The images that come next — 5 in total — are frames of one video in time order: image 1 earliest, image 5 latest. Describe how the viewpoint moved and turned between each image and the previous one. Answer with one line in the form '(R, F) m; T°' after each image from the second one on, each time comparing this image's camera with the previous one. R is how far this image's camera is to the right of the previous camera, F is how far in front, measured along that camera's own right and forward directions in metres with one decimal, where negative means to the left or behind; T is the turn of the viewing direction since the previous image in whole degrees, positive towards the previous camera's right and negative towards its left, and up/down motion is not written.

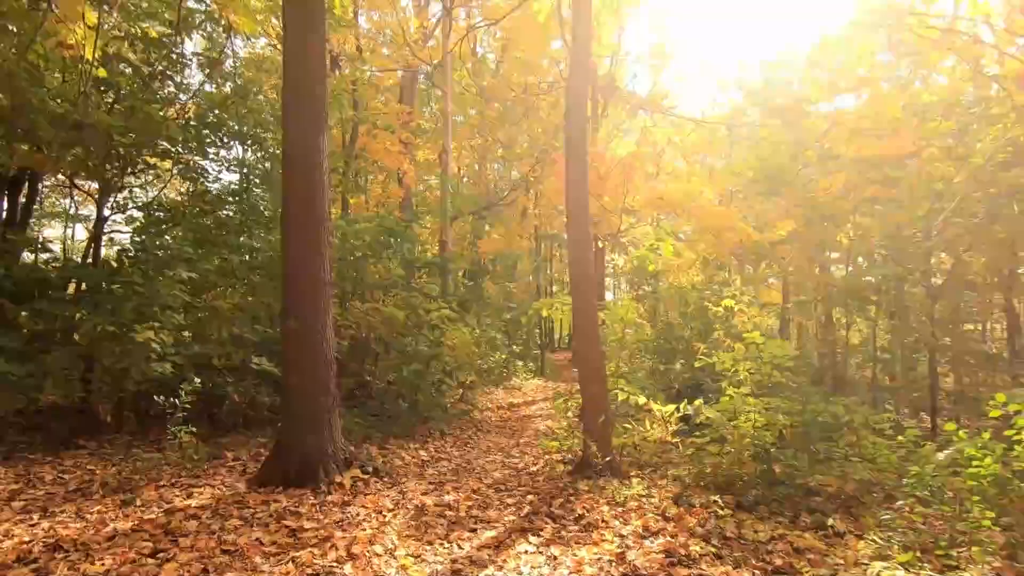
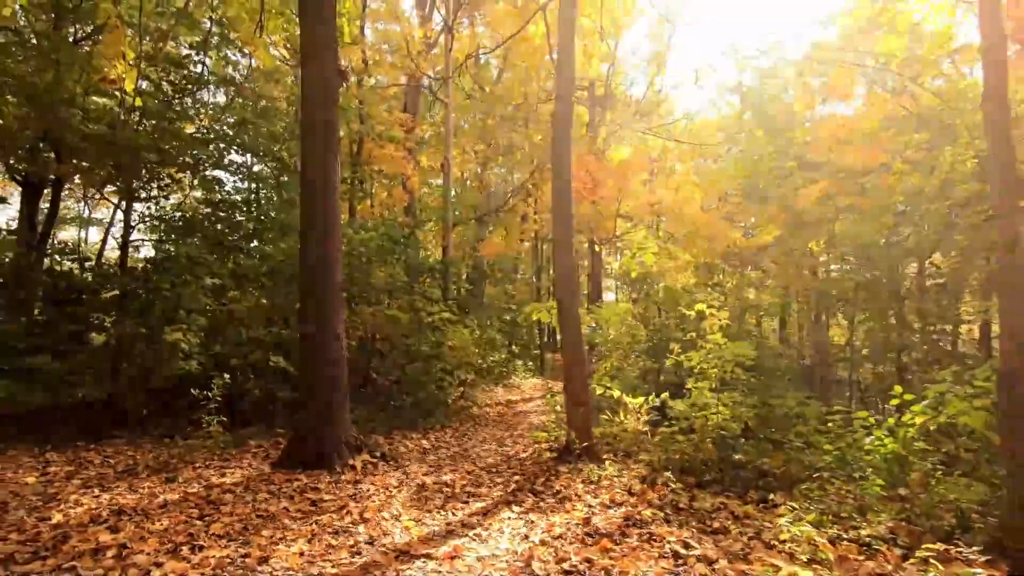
(+0.1, -0.7) m; 0°
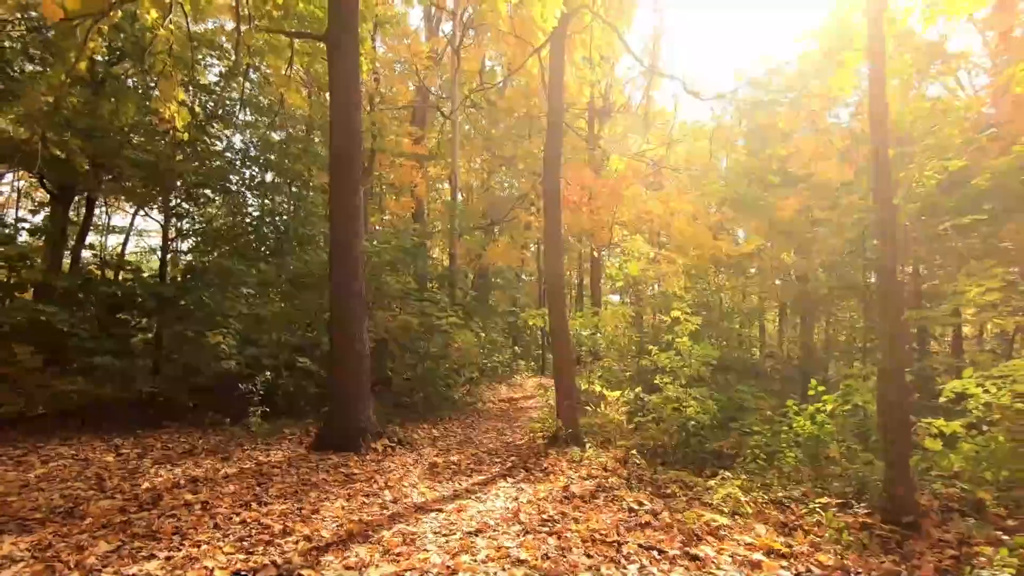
(+0.1, -1.0) m; -1°
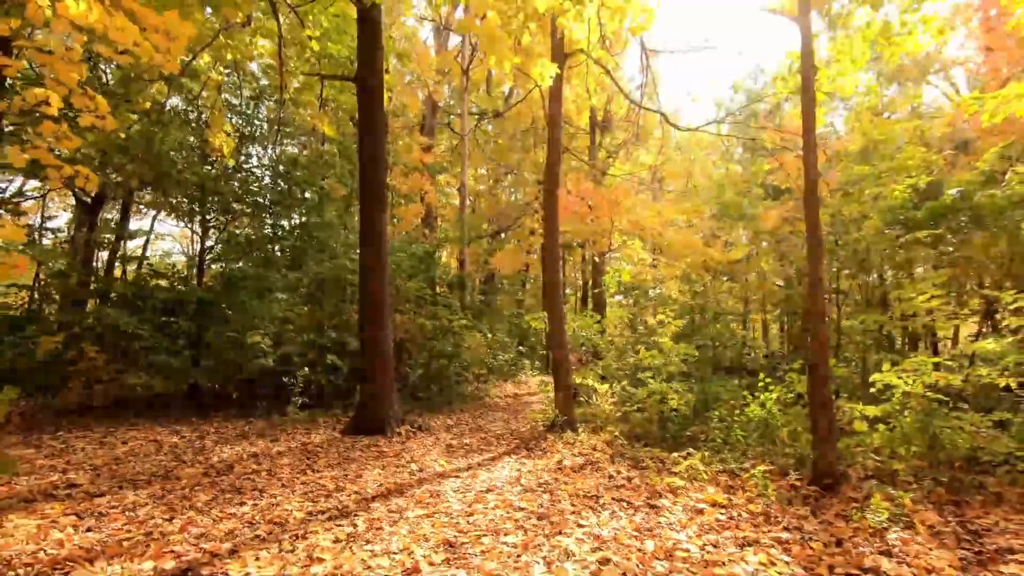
(0.0, -1.1) m; -1°
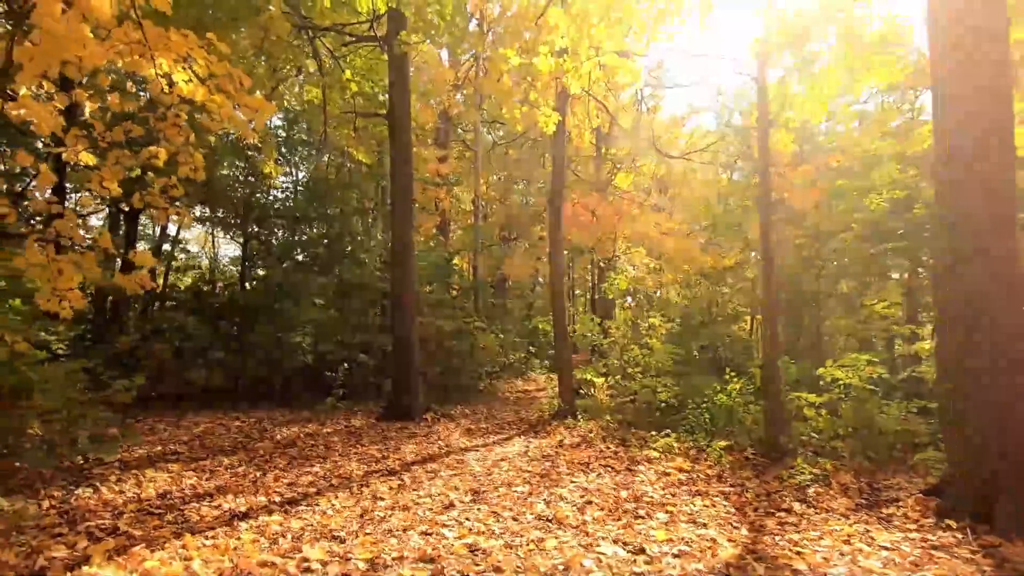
(0.0, -1.3) m; -1°
